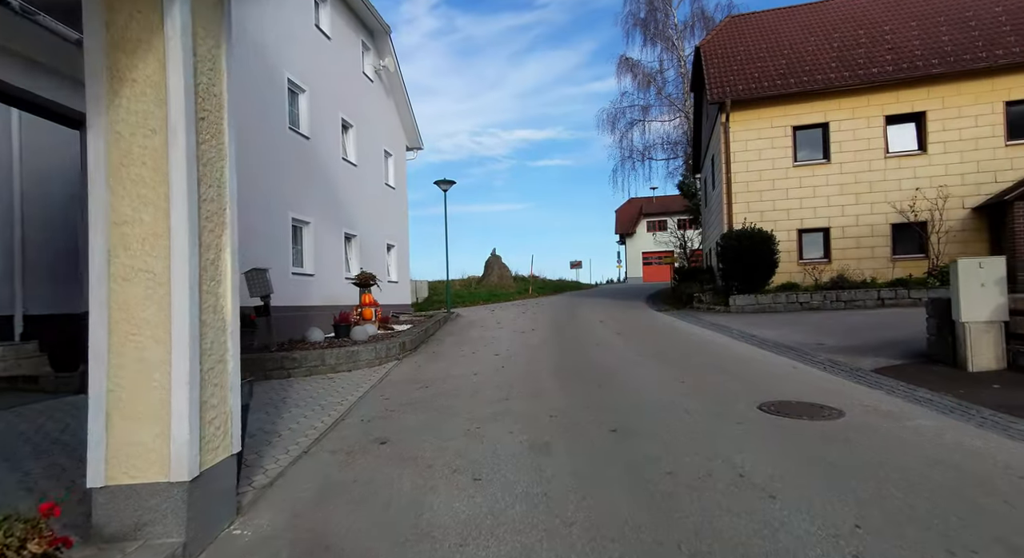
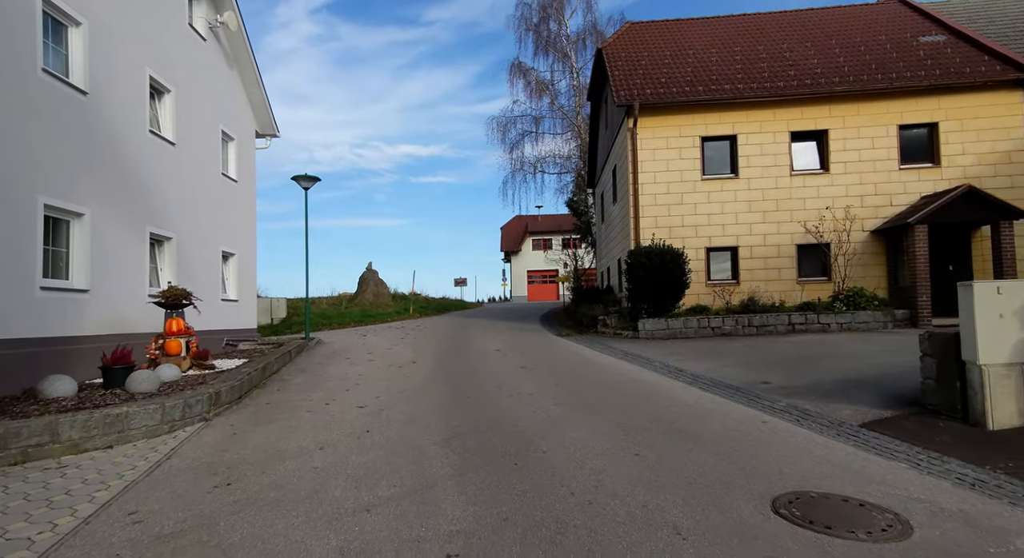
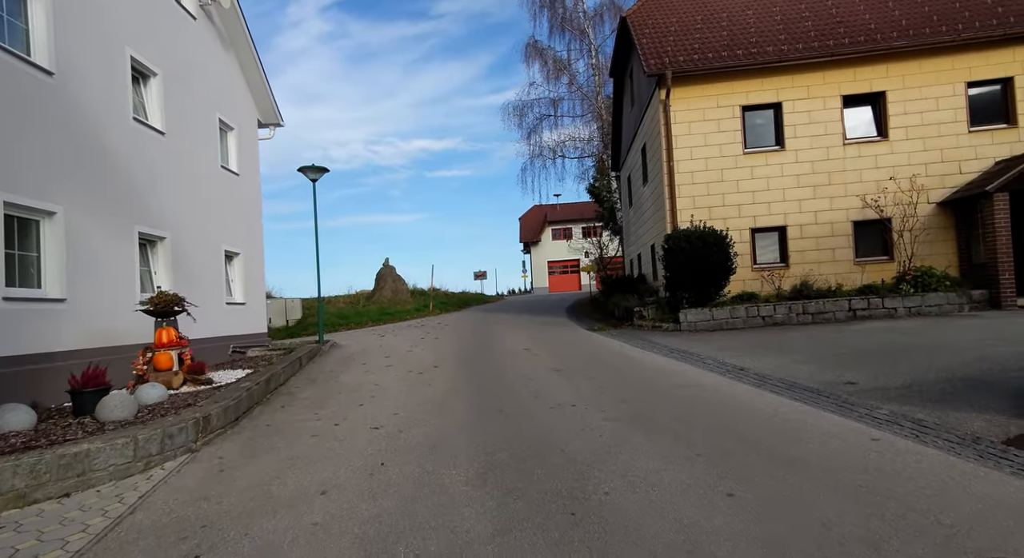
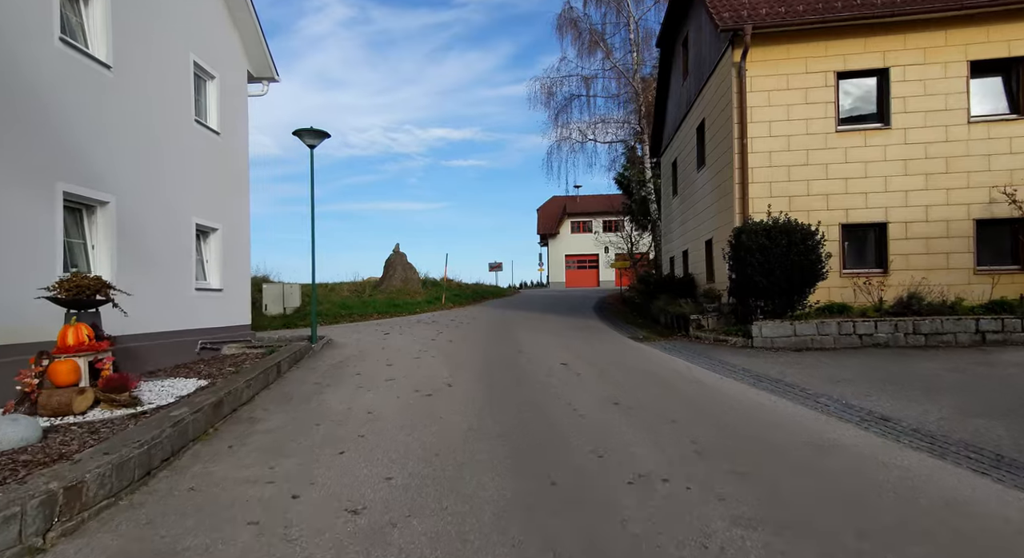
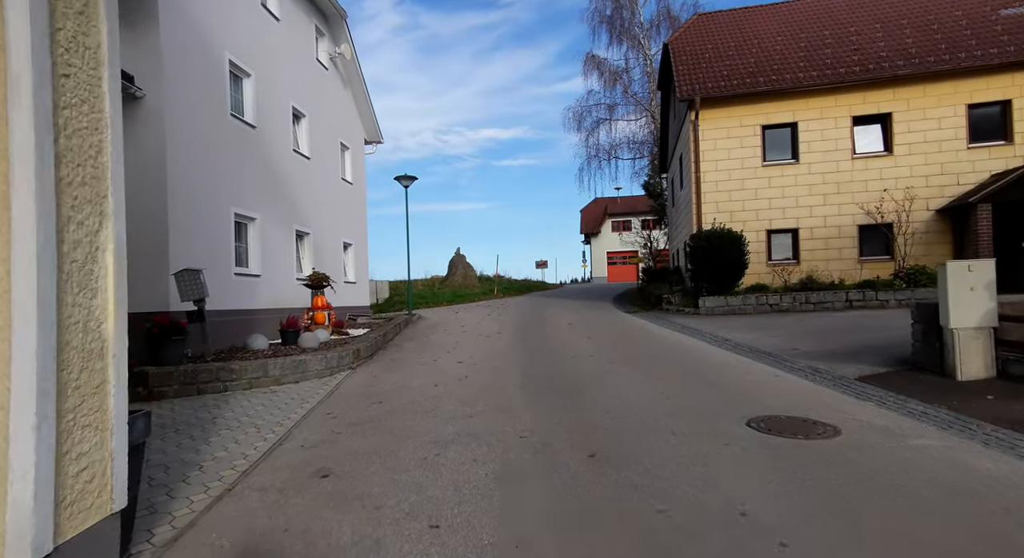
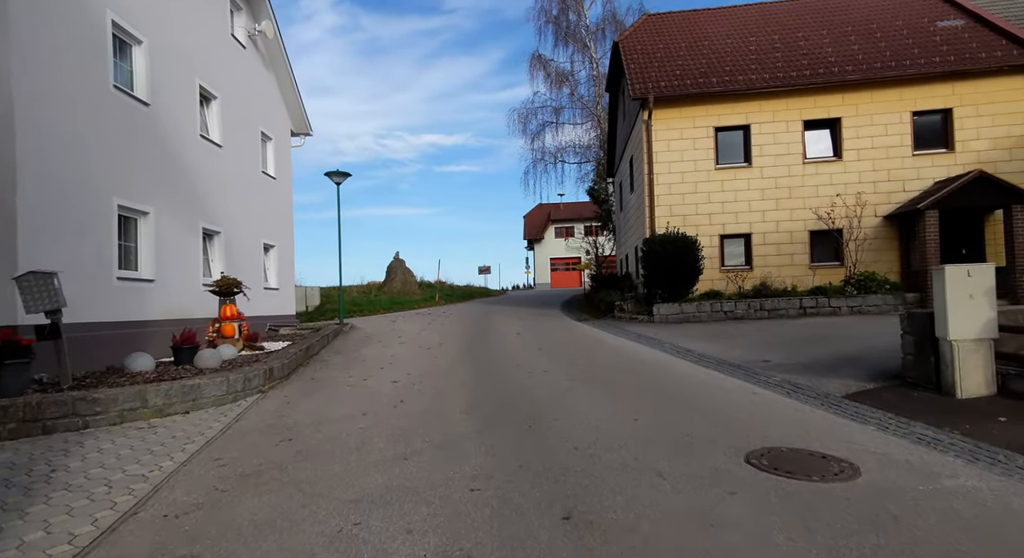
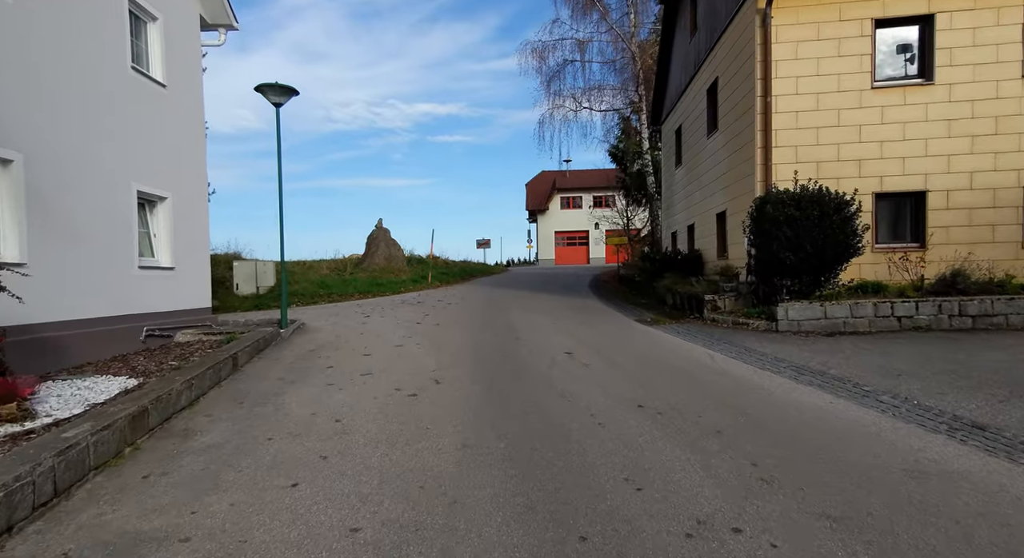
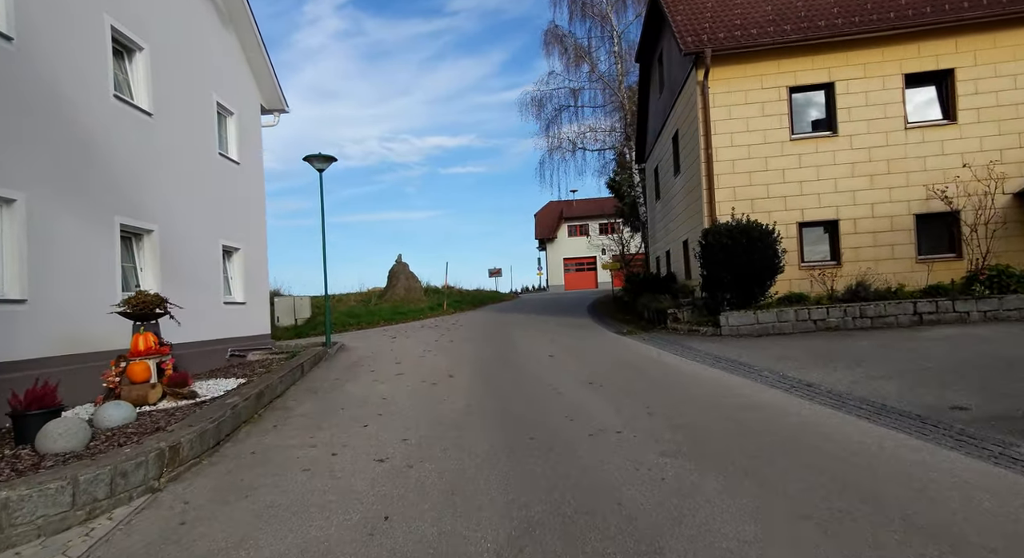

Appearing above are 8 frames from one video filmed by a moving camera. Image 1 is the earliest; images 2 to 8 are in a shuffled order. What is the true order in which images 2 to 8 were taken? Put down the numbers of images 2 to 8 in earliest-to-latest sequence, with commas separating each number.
5, 6, 2, 3, 8, 4, 7
